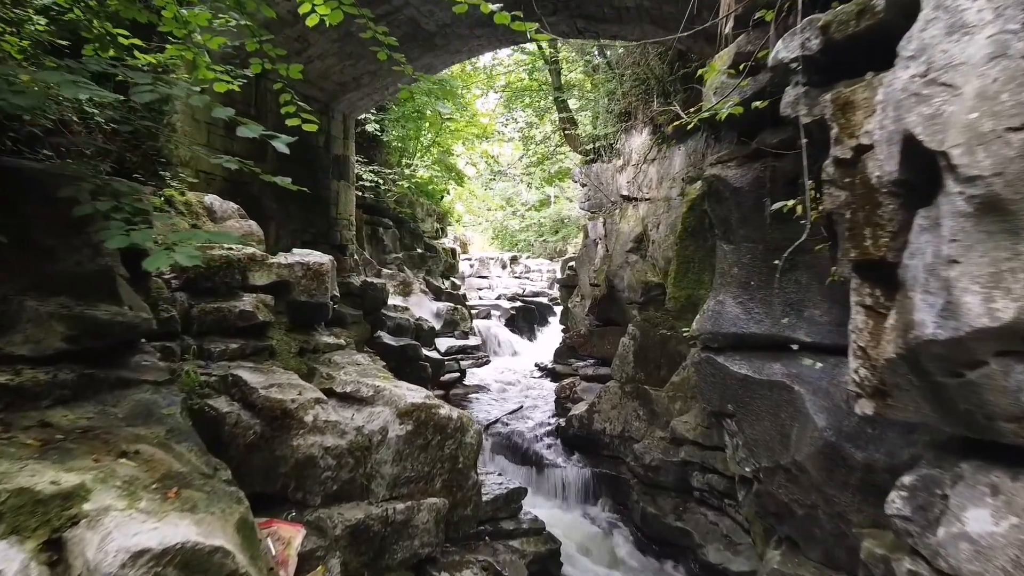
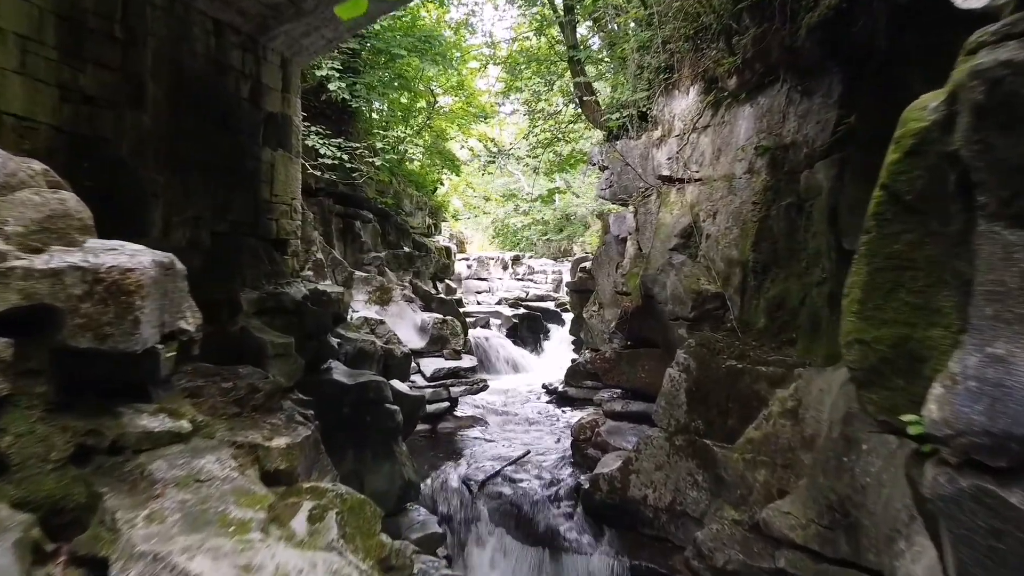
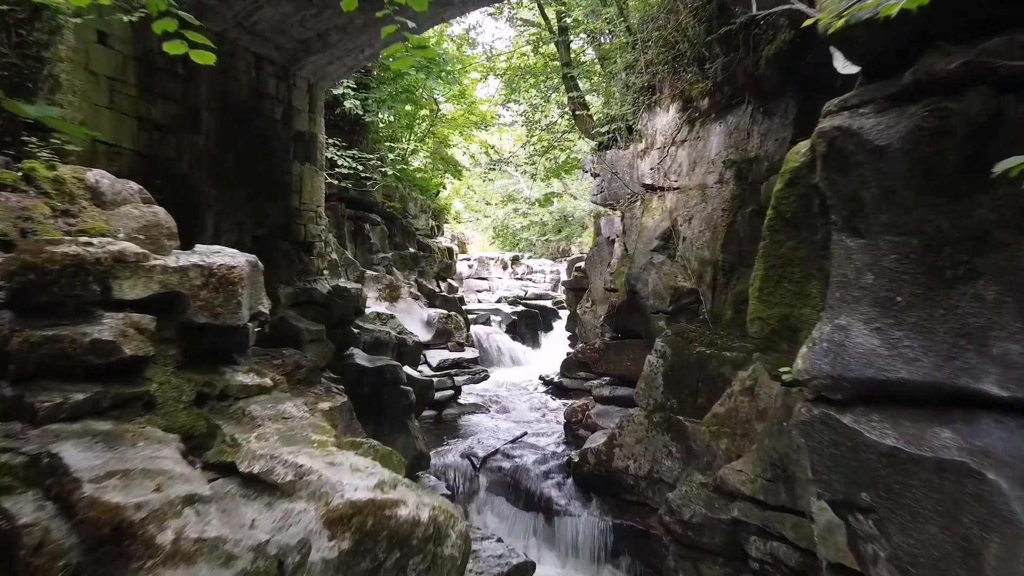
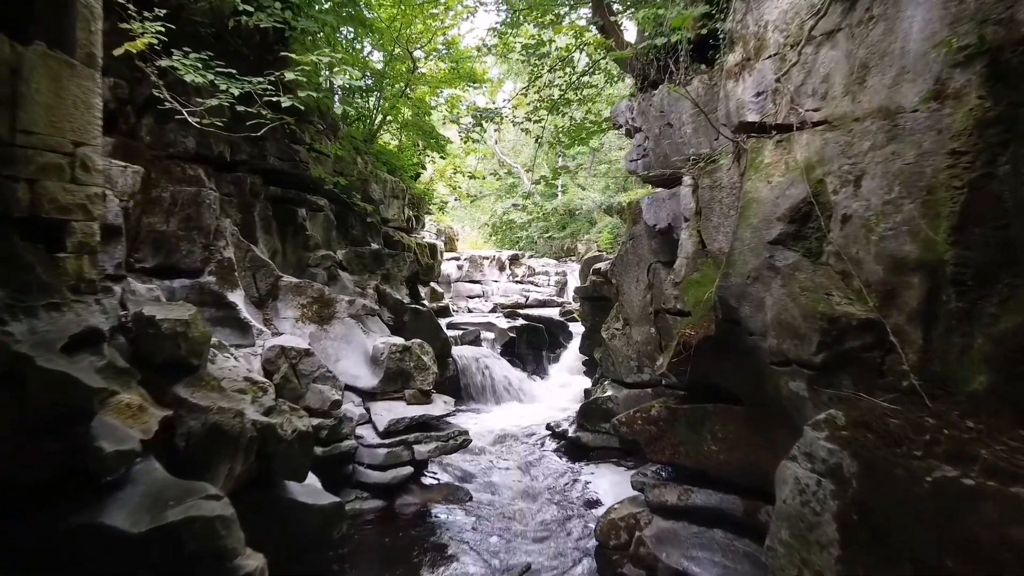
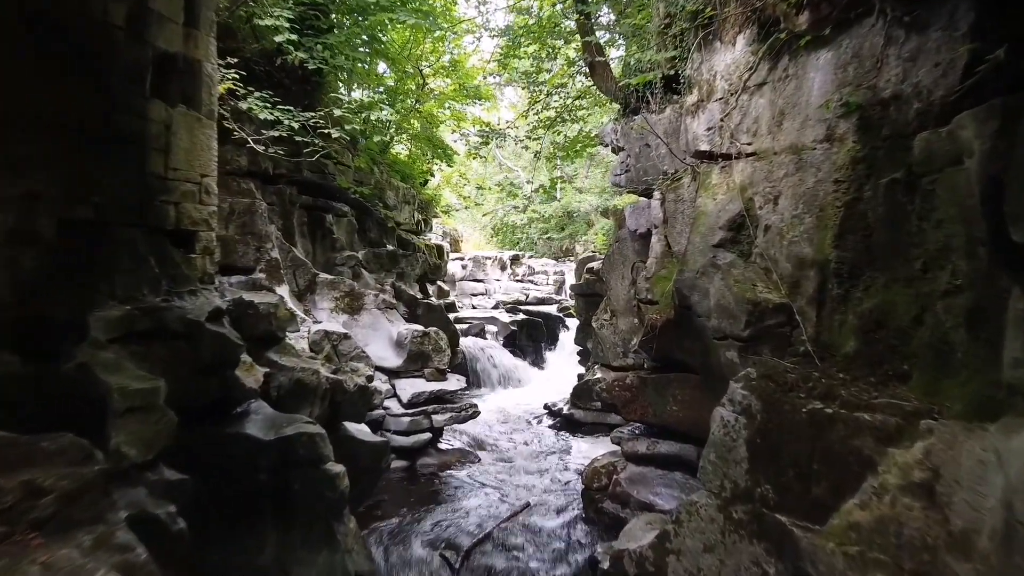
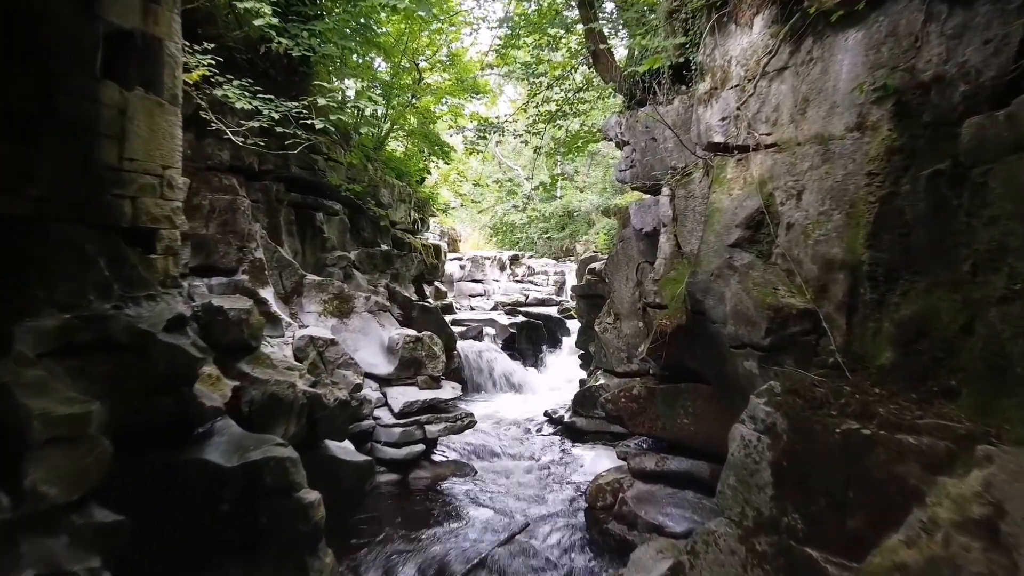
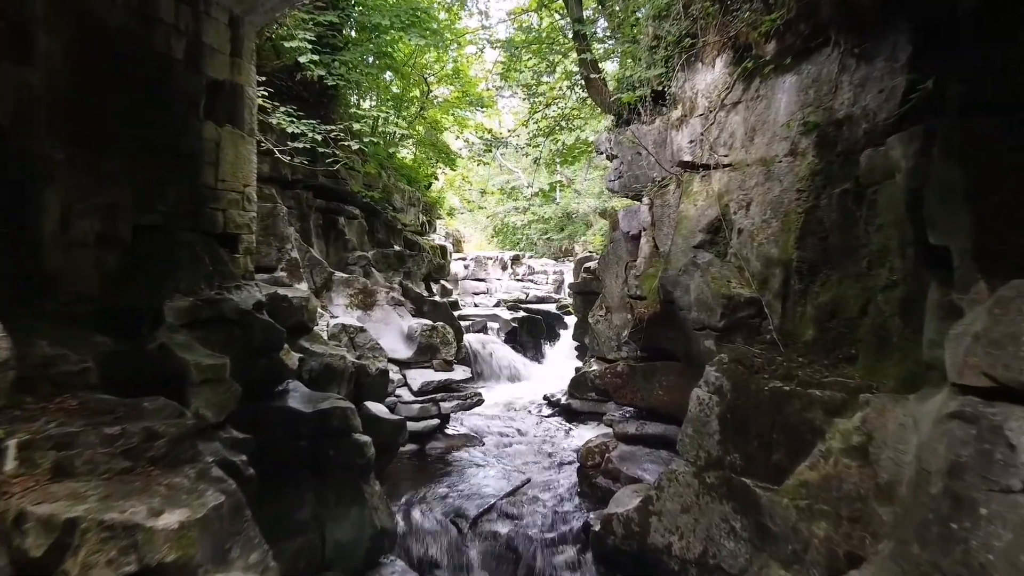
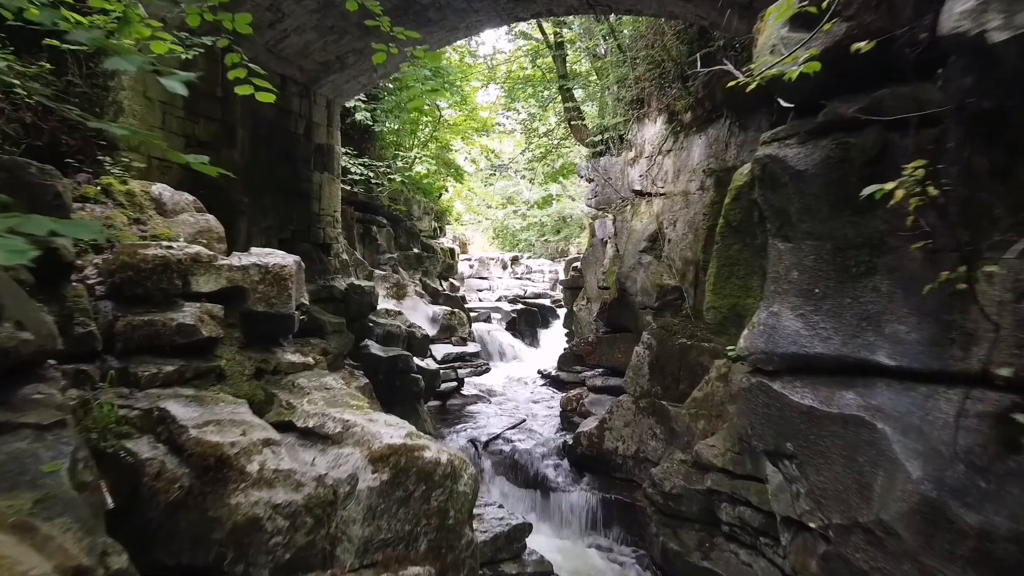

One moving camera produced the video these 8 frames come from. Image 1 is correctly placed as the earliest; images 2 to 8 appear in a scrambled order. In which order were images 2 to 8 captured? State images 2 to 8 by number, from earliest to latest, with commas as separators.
8, 3, 2, 7, 5, 6, 4
